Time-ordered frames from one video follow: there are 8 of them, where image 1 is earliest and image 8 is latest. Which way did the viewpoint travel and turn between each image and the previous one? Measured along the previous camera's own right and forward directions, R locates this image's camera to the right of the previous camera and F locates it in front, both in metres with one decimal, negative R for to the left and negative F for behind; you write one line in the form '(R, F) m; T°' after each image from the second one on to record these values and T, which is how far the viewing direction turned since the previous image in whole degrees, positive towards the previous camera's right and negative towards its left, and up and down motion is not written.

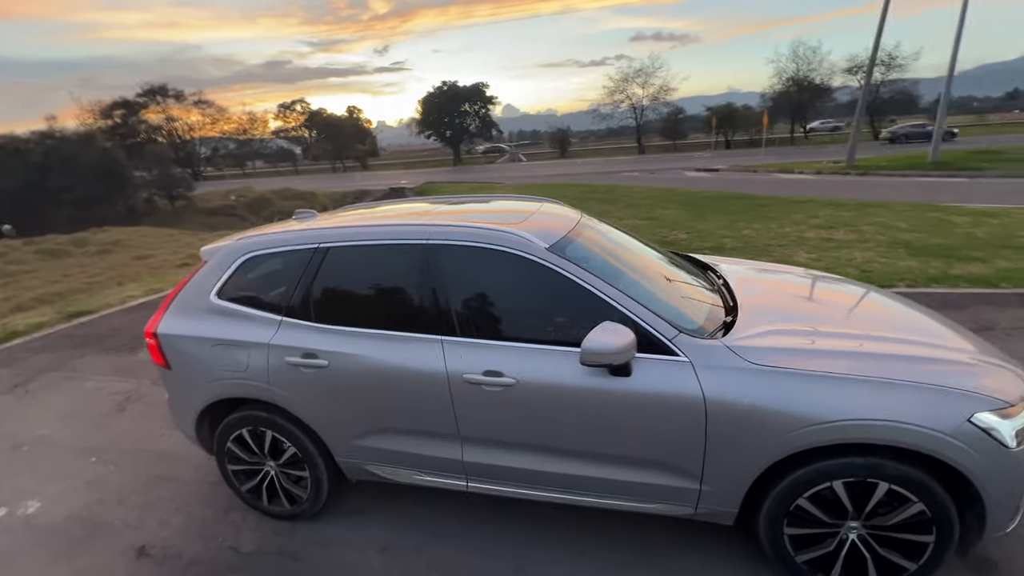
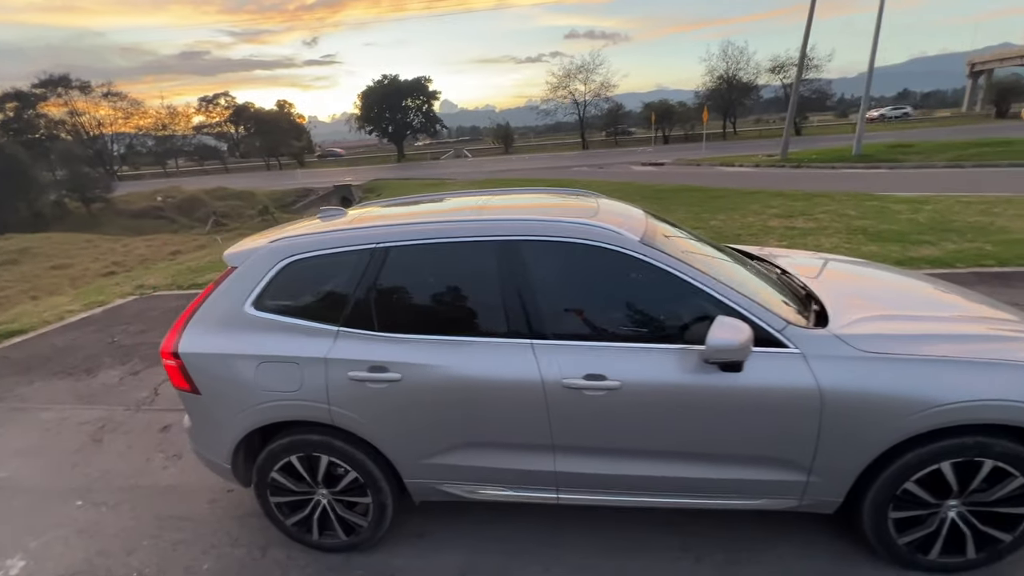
(-0.7, +0.2) m; +7°
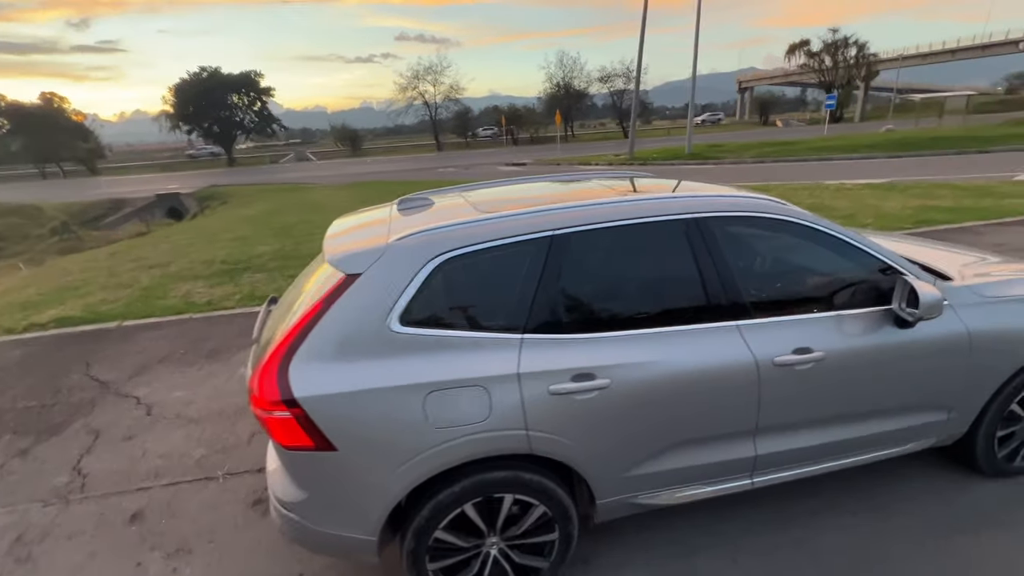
(-1.6, +0.6) m; +18°
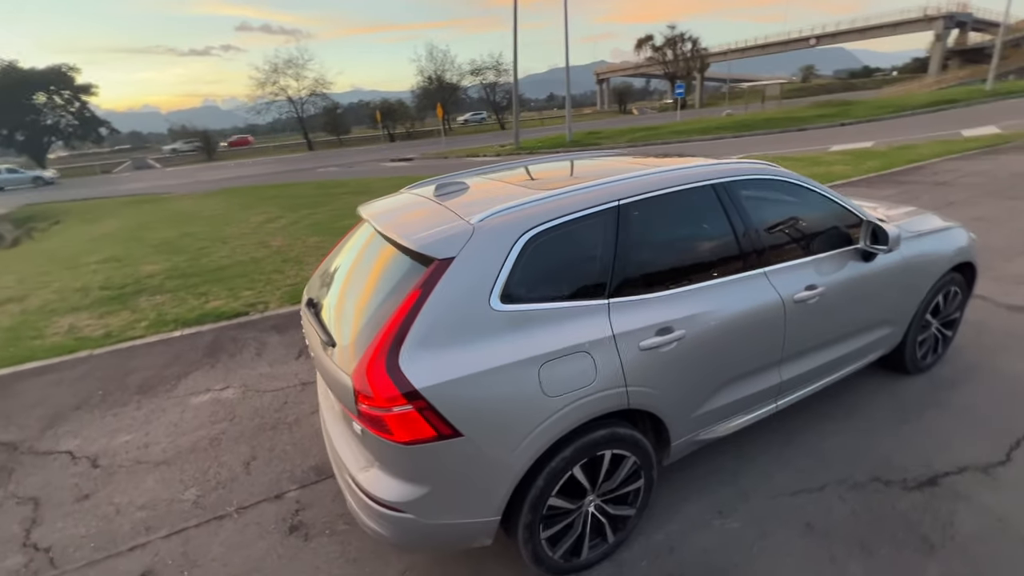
(-0.9, 0.0) m; +13°
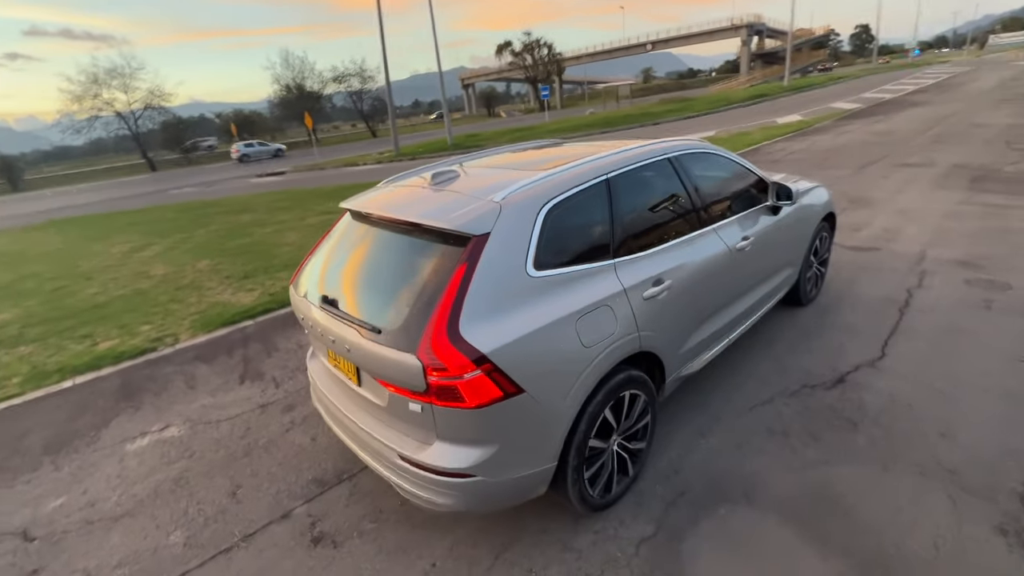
(-0.7, -0.1) m; +14°
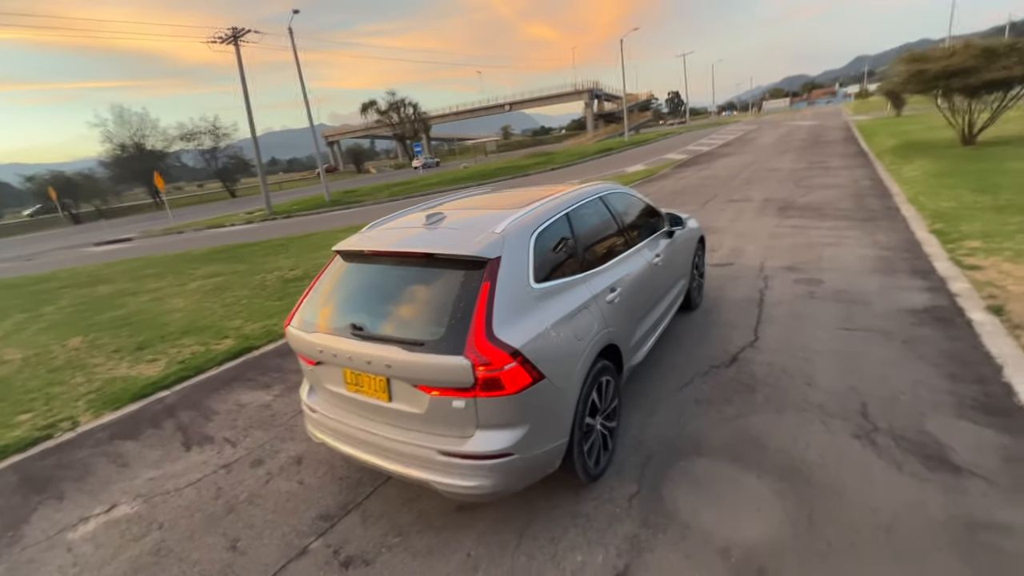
(-0.7, -0.4) m; +15°
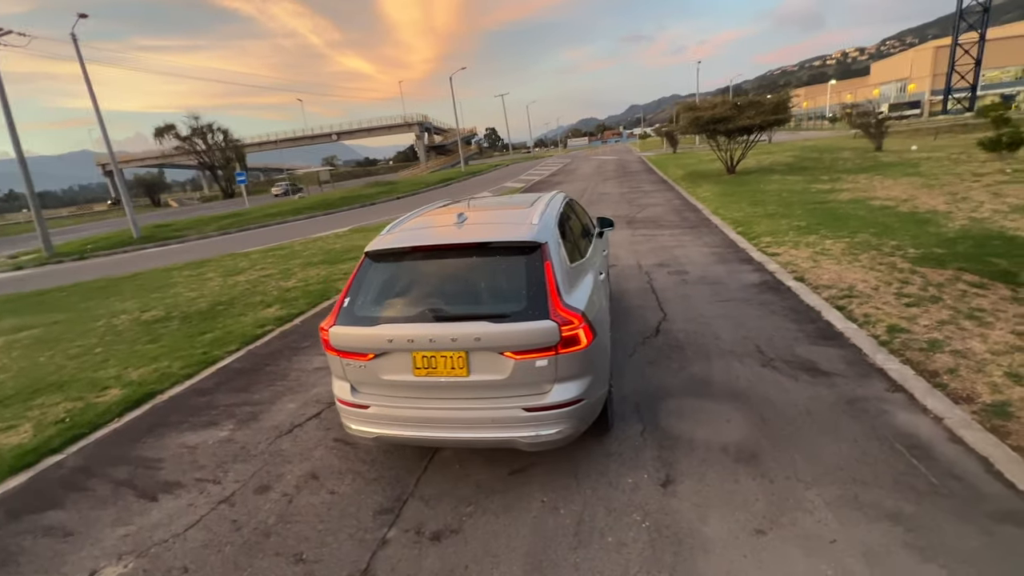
(-1.4, -0.3) m; +20°
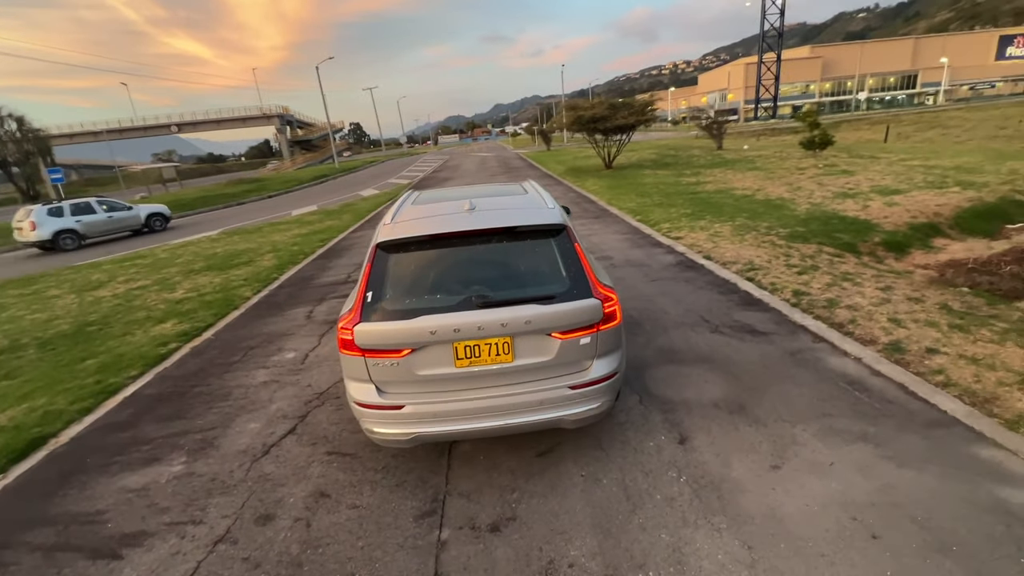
(-1.0, +0.1) m; +15°
